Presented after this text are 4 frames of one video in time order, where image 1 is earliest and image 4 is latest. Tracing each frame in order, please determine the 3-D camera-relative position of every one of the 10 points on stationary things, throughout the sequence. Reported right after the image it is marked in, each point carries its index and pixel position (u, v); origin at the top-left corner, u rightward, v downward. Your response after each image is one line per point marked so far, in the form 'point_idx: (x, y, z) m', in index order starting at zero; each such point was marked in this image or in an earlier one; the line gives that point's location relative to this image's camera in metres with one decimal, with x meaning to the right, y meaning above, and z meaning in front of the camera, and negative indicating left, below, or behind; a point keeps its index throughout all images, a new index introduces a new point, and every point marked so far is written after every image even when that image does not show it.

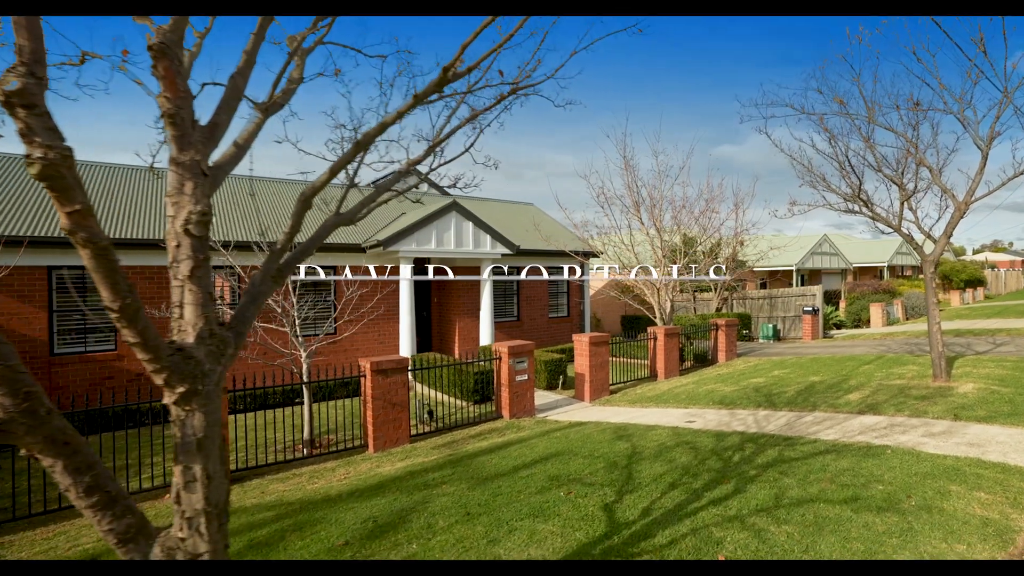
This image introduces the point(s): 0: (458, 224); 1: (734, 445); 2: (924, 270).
0: (-1.3, +1.5, +14.1) m
1: (+2.2, -1.6, +5.9) m
2: (+5.4, +0.2, +7.7) m
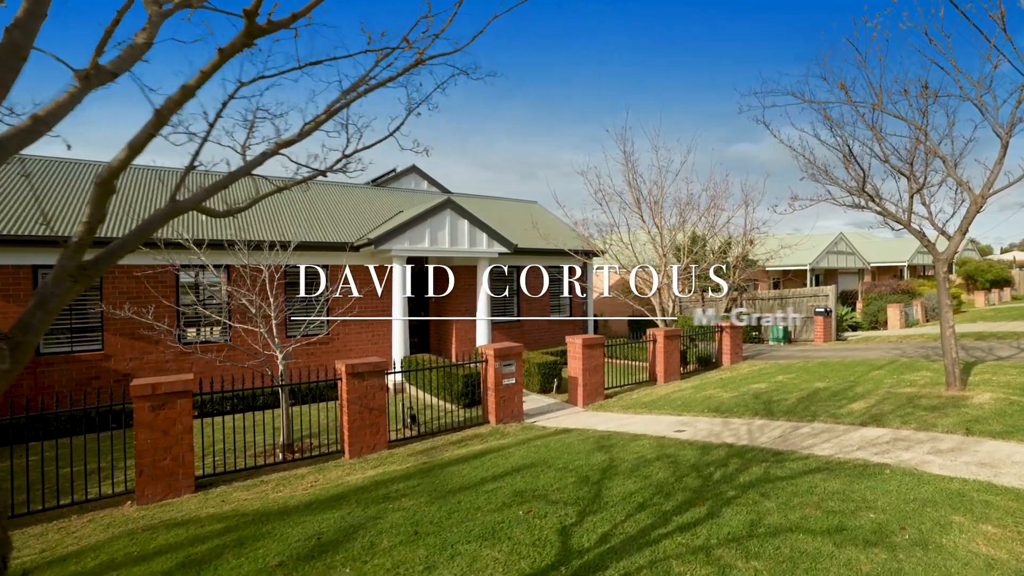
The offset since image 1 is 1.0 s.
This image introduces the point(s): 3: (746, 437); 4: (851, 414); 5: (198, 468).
0: (-1.4, +1.6, +13.7) m
1: (+1.9, -1.6, +5.3) m
2: (+5.1, +0.2, +7.1) m
3: (+2.5, -1.6, +6.3) m
4: (+3.8, -1.4, +6.5) m
5: (-4.6, -2.6, +8.6) m
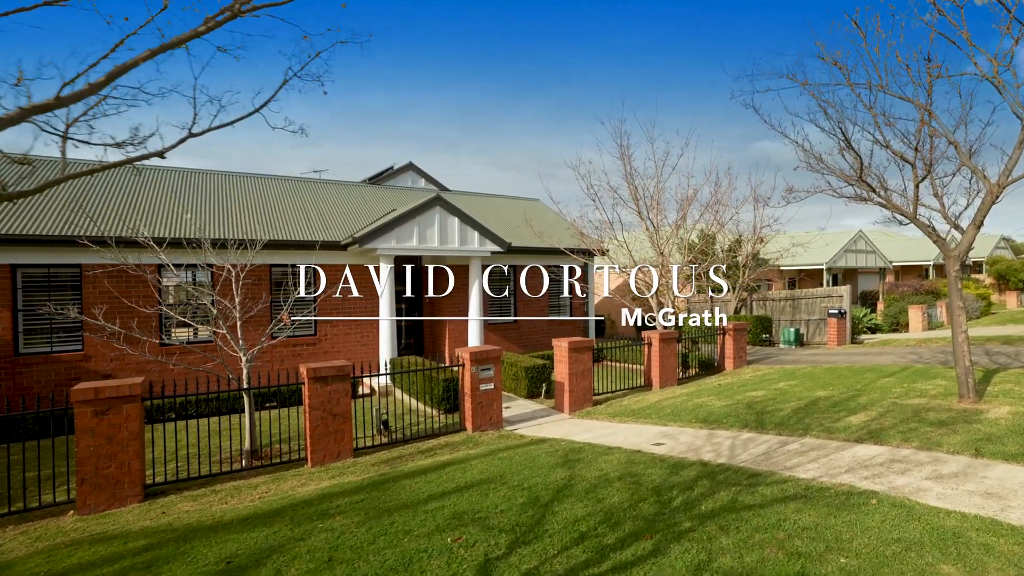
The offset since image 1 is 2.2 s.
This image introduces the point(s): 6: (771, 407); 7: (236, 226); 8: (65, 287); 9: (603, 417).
0: (-1.5, +1.6, +13.2) m
1: (+1.4, -1.6, +4.7) m
2: (+4.7, +0.2, +6.3) m
3: (+2.1, -1.6, +5.6) m
4: (+3.3, -1.4, +5.8) m
5: (-5.0, -2.6, +8.2) m
6: (+3.3, -1.5, +7.4) m
7: (-5.9, +1.3, +12.4) m
8: (-8.7, 0.0, +11.4) m
9: (+1.4, -2.0, +9.0) m
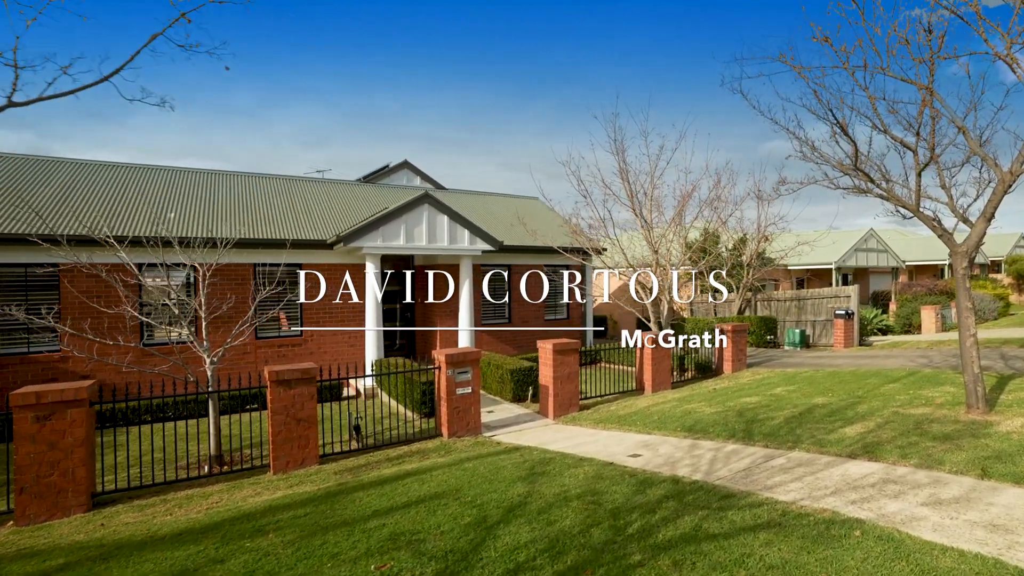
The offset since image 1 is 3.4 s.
0: (-1.7, +1.6, +12.7) m
1: (+1.0, -1.5, +4.2) m
2: (+4.3, +0.3, +5.7) m
3: (+1.7, -1.6, +5.1) m
4: (+3.0, -1.4, +5.2) m
5: (-5.3, -2.6, +7.8) m
6: (+2.9, -1.5, +6.9) m
7: (-6.1, +1.3, +12.1) m
8: (-9.0, +0.1, +11.1) m
9: (+1.1, -2.0, +8.5) m
